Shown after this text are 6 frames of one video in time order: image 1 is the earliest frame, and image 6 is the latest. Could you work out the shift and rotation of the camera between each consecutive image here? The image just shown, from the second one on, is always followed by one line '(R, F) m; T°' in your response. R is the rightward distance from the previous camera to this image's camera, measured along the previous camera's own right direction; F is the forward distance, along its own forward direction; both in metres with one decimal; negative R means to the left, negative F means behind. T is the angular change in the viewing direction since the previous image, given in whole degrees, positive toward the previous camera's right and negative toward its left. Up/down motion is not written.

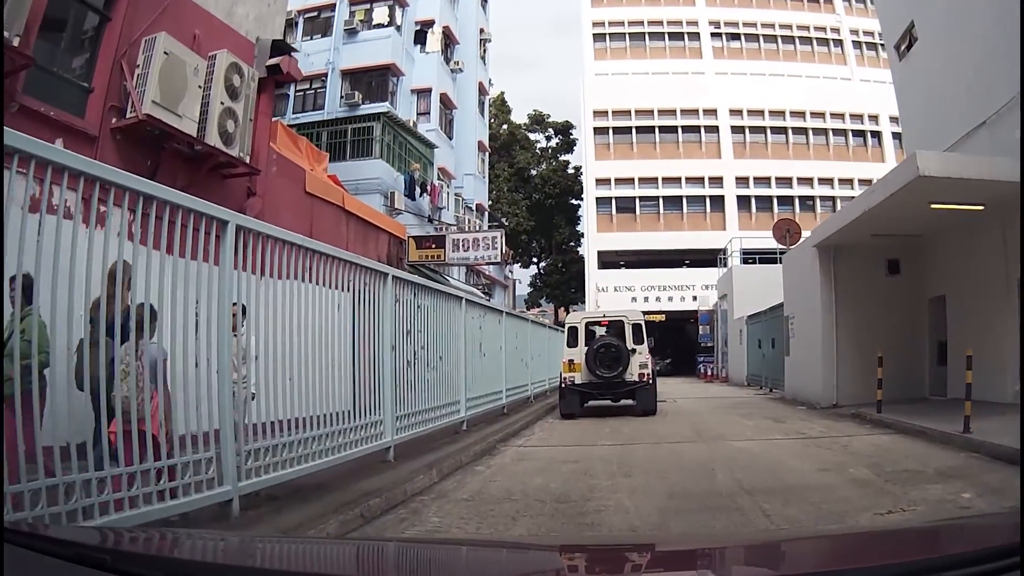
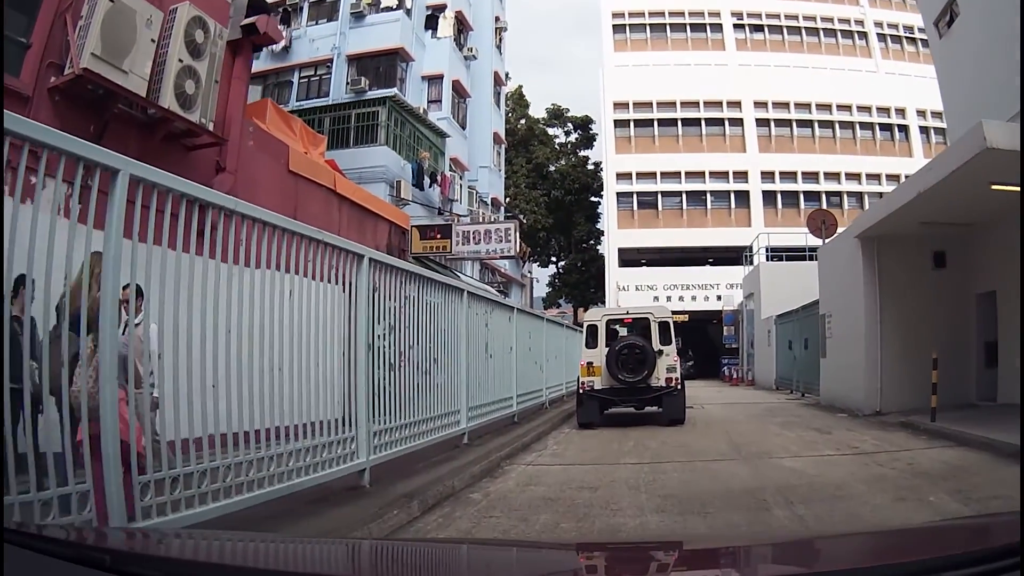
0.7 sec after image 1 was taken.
(+0.1, +0.7) m; -1°
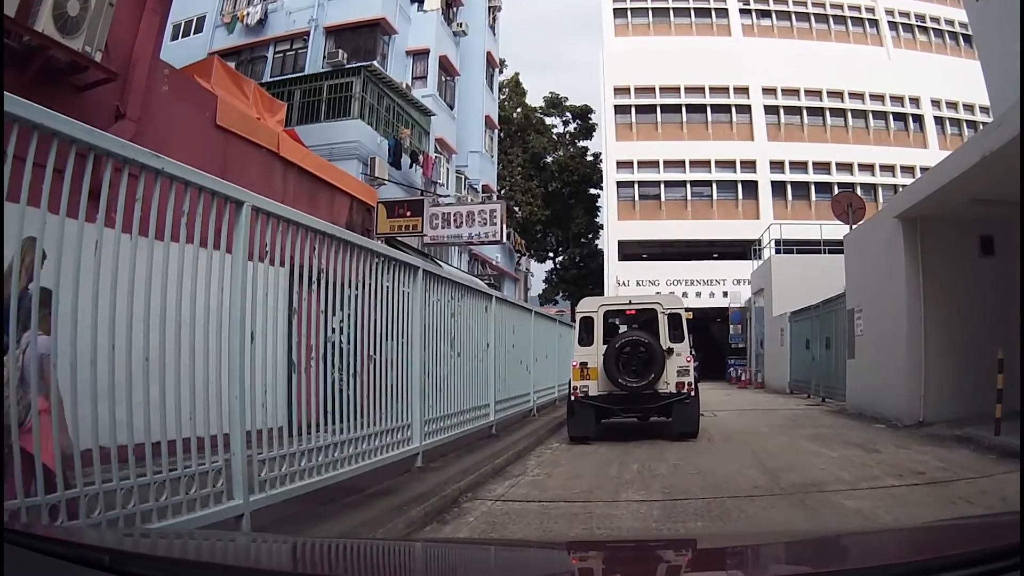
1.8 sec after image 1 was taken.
(+0.2, +1.1) m; 0°
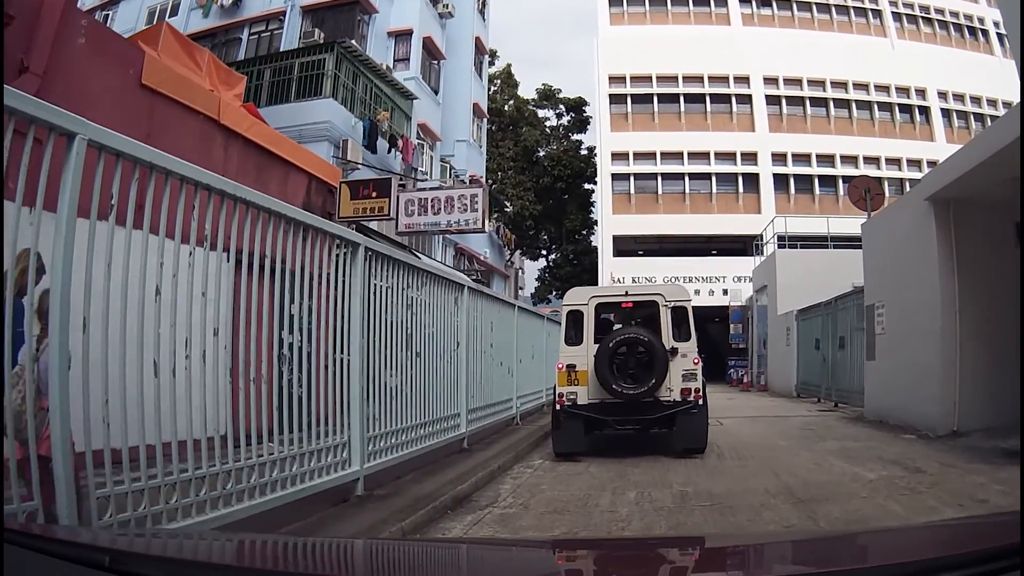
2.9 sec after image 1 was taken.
(+0.1, +0.8) m; 0°
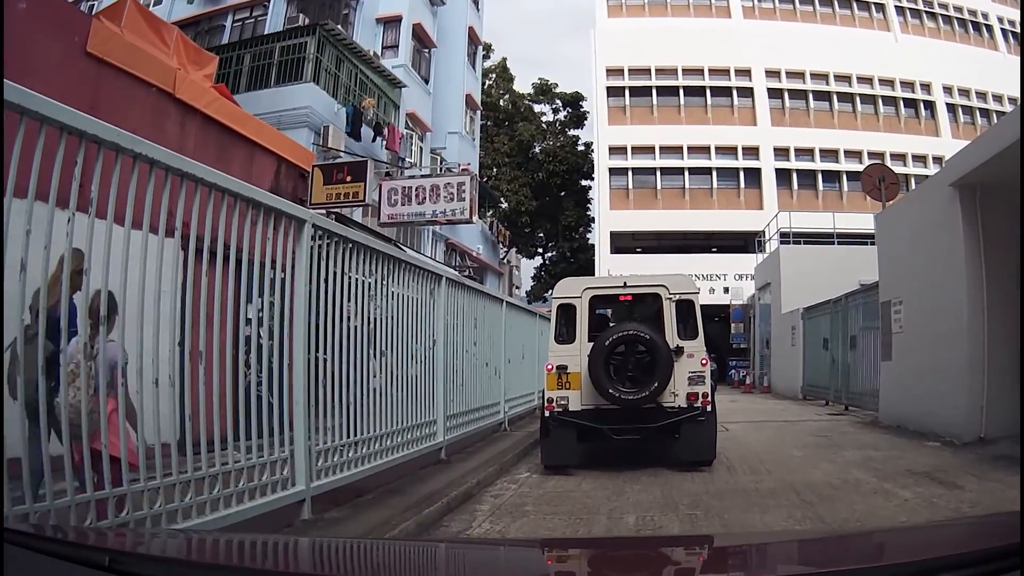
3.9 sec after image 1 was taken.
(+0.1, +0.5) m; 0°
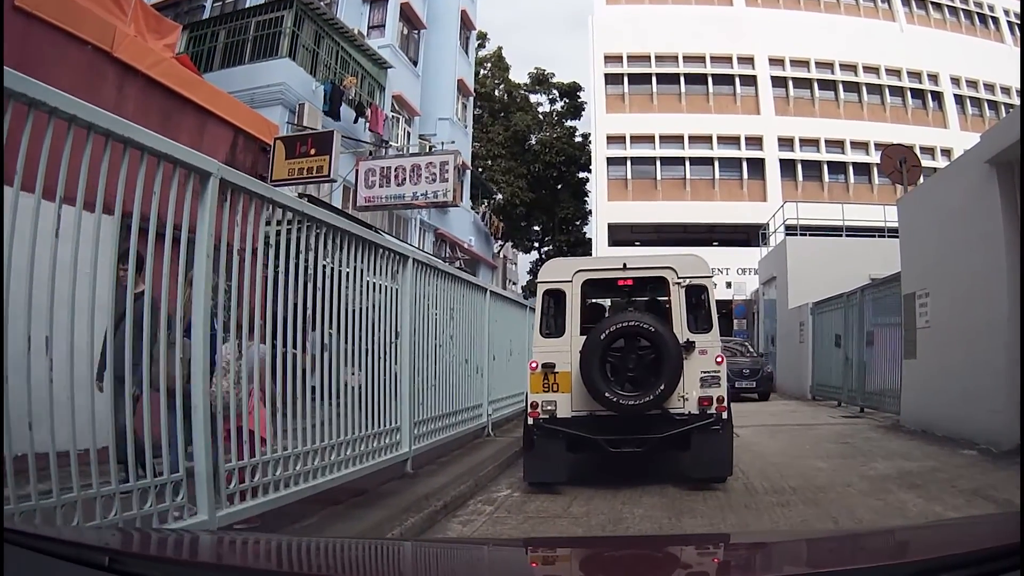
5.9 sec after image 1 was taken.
(+0.1, +0.6) m; 0°
